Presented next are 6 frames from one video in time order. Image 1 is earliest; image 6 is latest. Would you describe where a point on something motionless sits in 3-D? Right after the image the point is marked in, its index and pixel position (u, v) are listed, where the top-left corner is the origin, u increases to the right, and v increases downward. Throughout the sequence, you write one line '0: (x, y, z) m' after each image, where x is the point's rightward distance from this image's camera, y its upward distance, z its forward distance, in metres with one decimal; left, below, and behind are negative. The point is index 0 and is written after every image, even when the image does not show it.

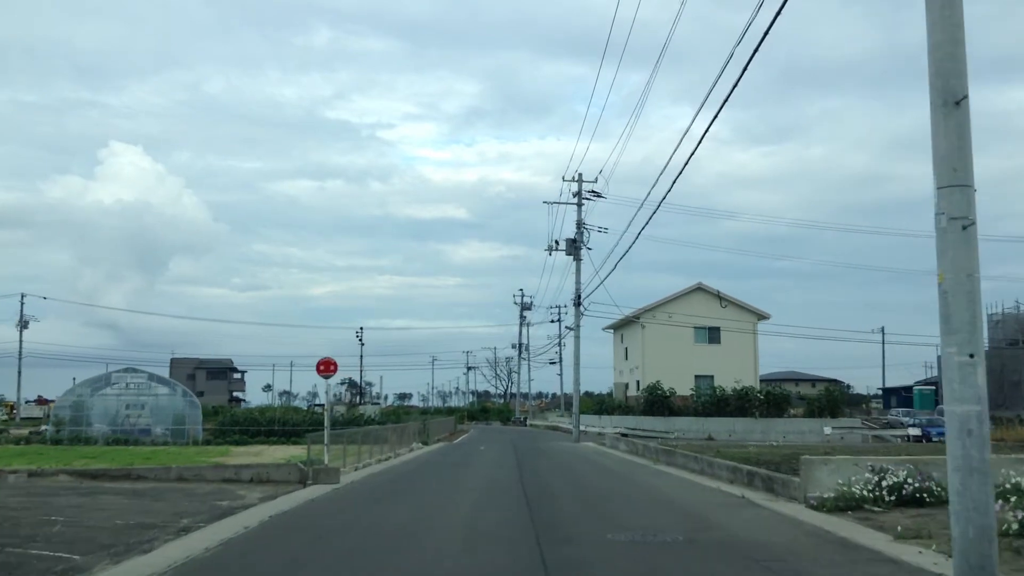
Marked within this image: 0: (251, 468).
0: (-4.9, -3.3, +17.0) m
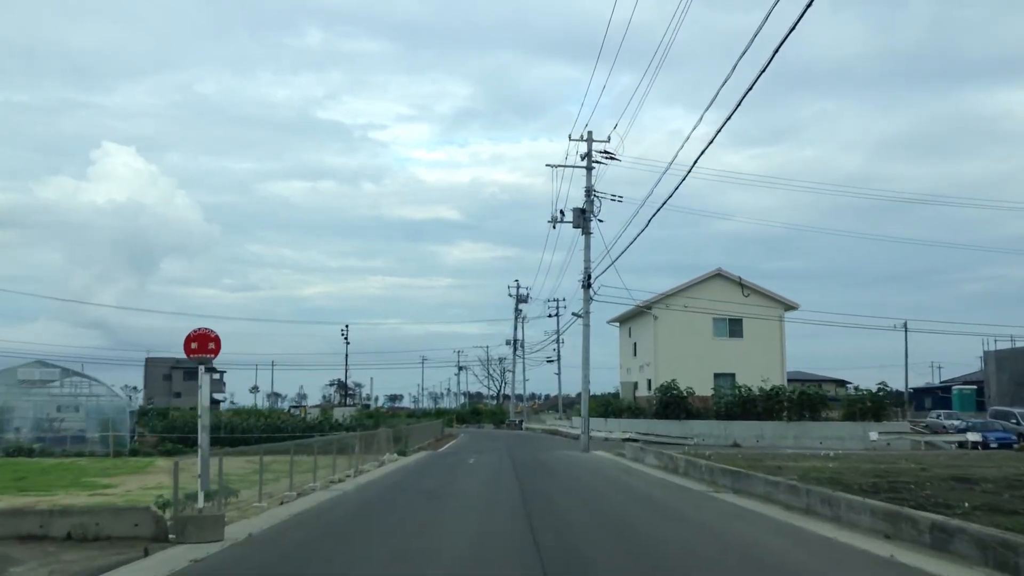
0: (-4.8, -2.5, +10.2) m
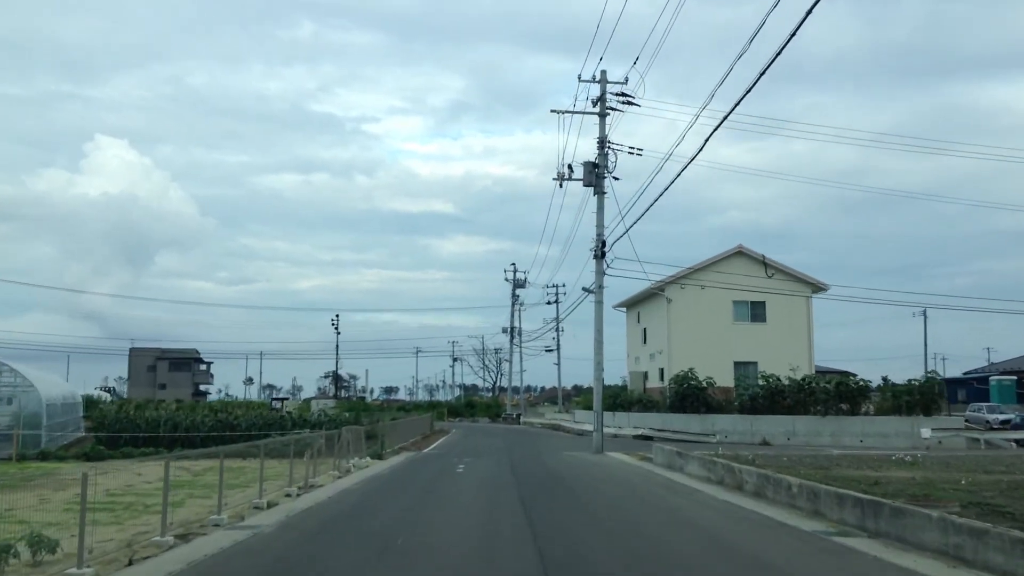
0: (-4.7, -1.7, +4.5) m
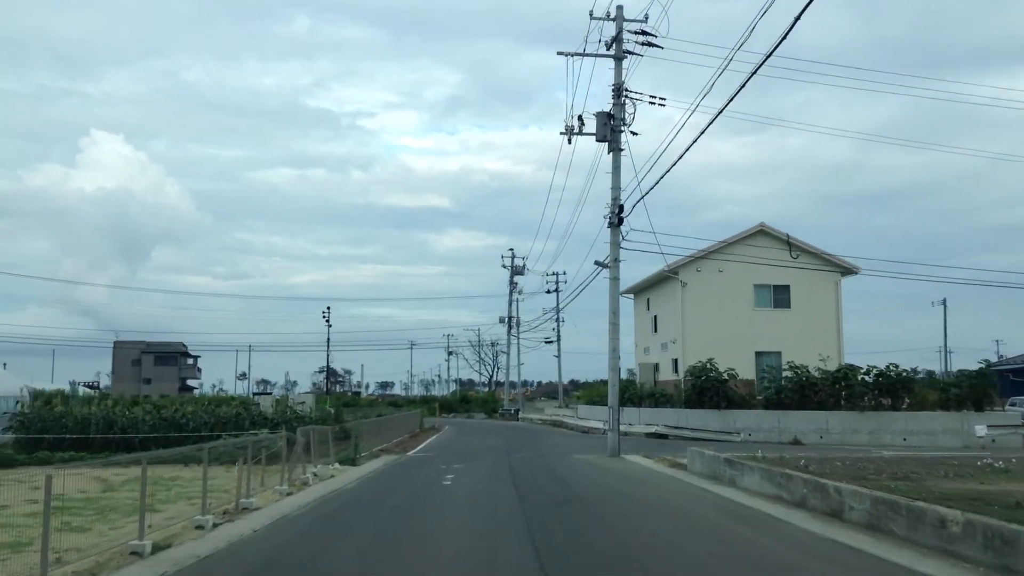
0: (-4.6, -1.2, +0.1) m
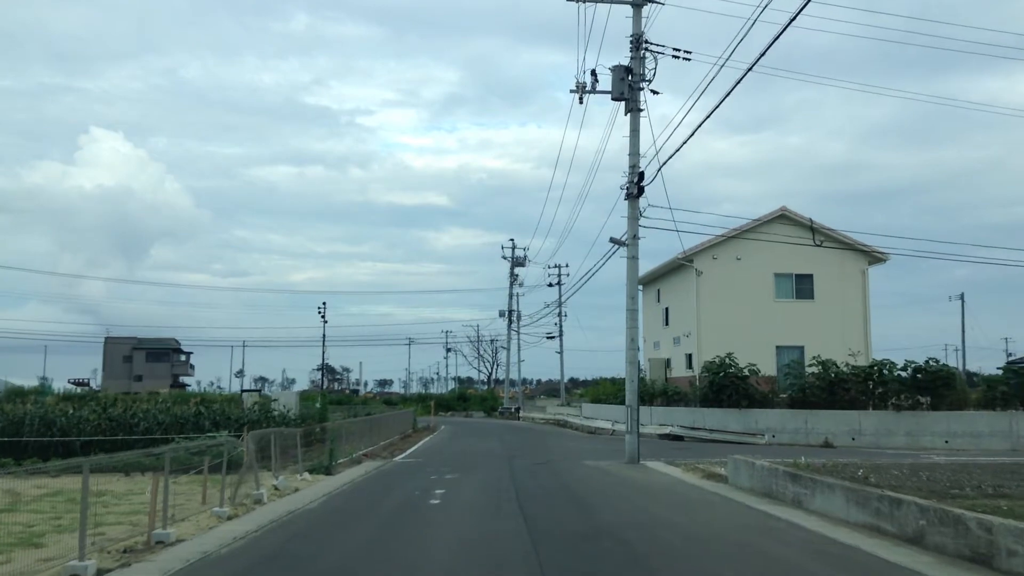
0: (-4.5, -0.8, -3.2) m
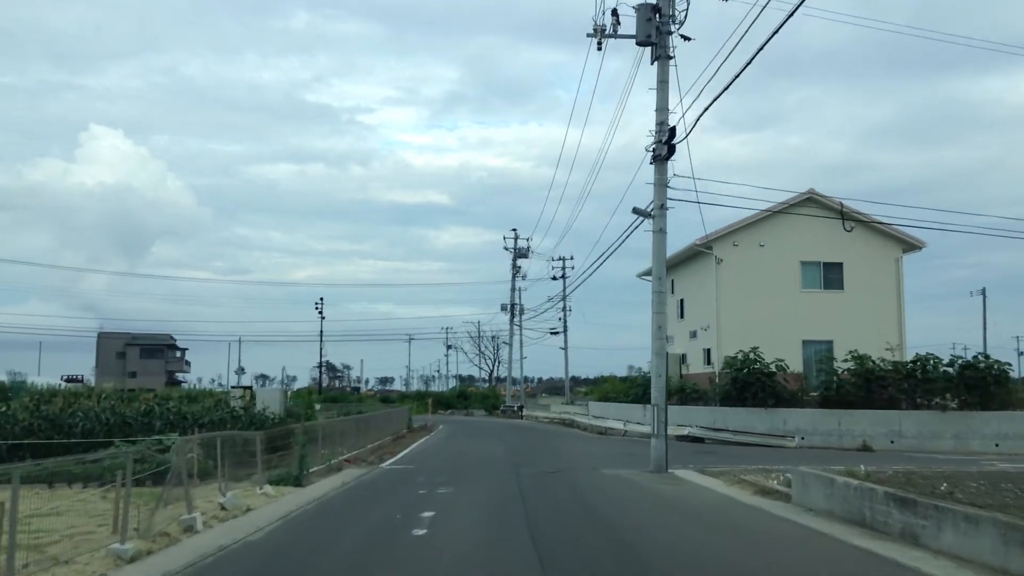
0: (-4.4, -0.4, -6.3) m
